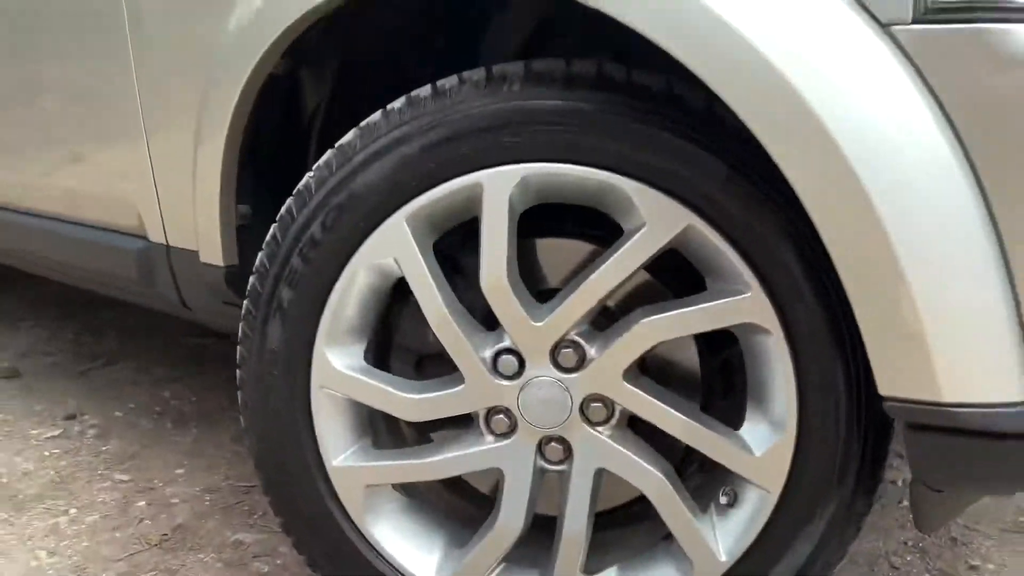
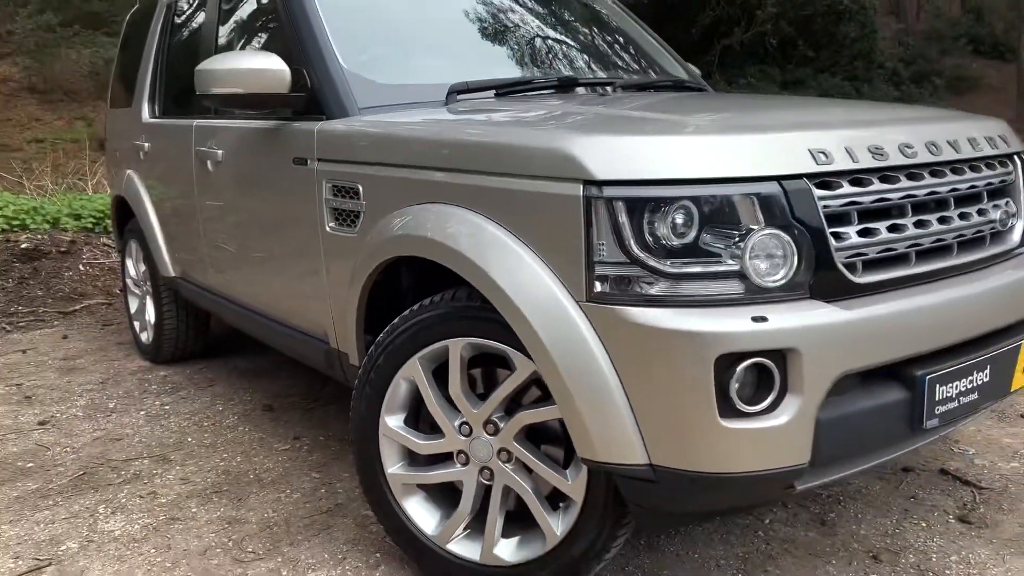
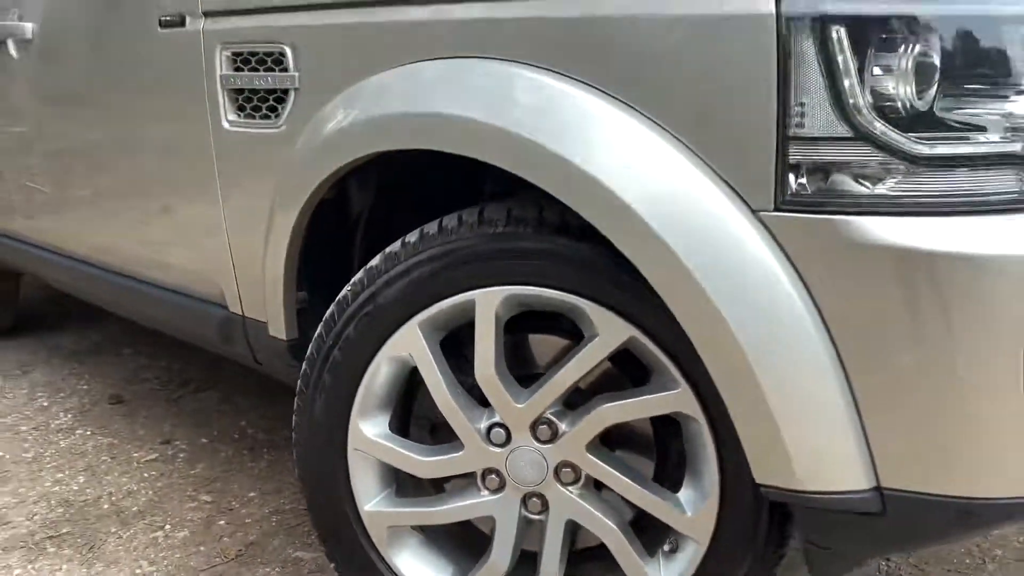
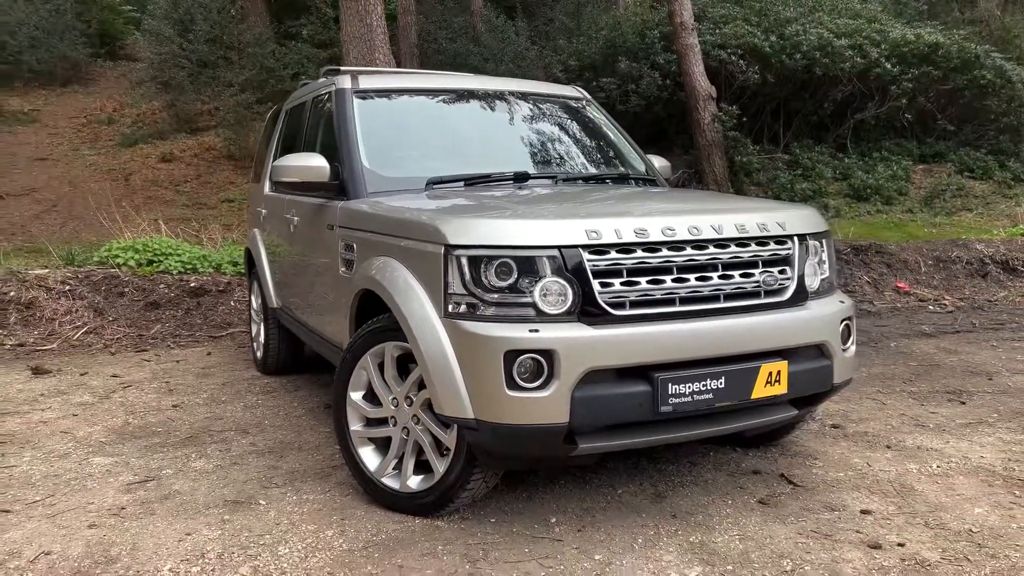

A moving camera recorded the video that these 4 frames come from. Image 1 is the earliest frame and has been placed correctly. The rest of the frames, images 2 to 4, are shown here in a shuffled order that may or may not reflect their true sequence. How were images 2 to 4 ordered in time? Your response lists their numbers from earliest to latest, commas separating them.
3, 2, 4
